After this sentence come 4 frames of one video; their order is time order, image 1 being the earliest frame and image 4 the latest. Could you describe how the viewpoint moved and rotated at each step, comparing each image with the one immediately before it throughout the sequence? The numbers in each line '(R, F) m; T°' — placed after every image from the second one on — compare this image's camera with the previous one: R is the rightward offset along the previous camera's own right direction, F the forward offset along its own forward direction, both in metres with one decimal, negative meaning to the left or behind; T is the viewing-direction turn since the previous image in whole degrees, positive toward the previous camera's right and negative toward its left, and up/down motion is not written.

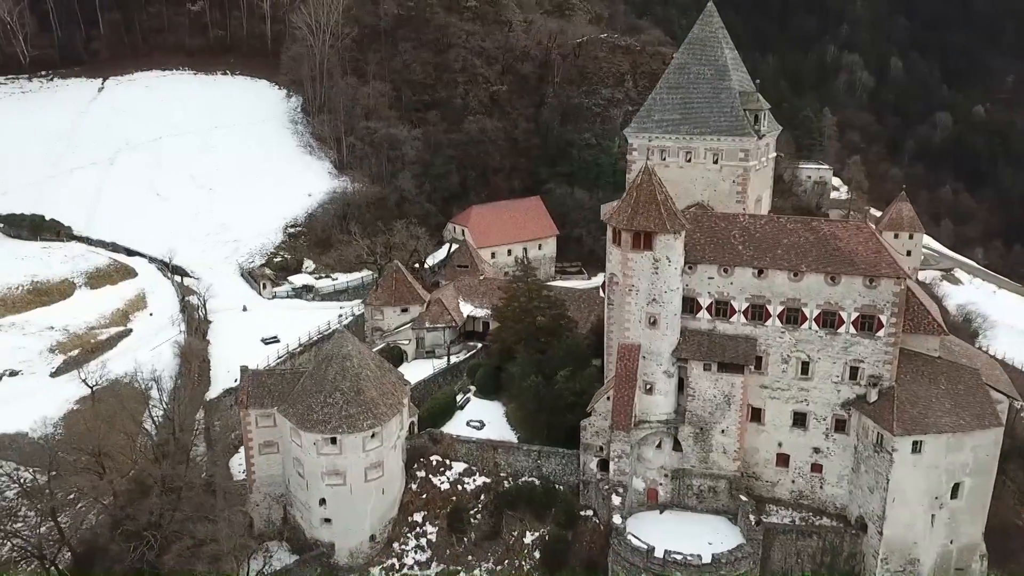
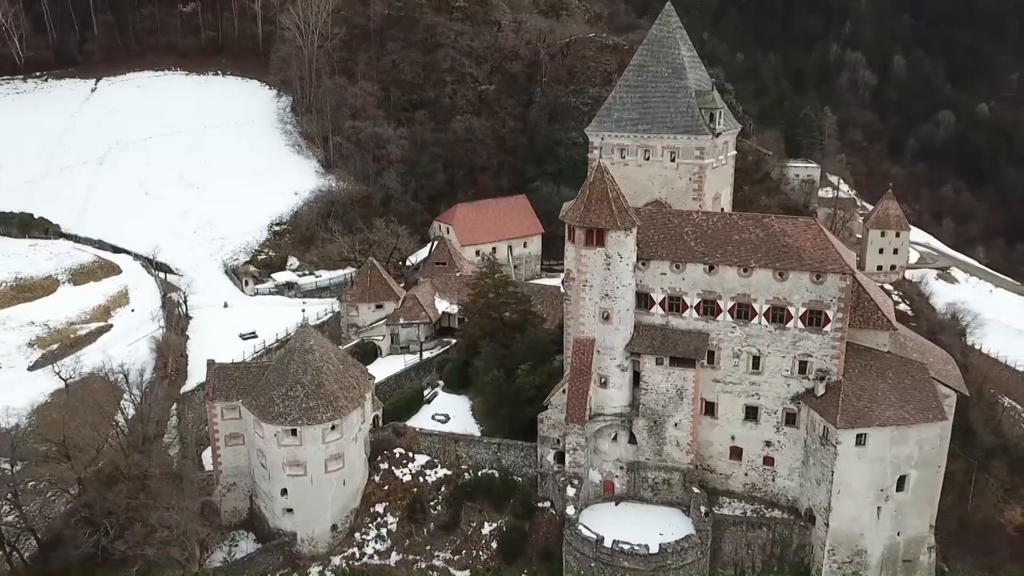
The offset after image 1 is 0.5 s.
(+2.1, -0.6) m; -1°
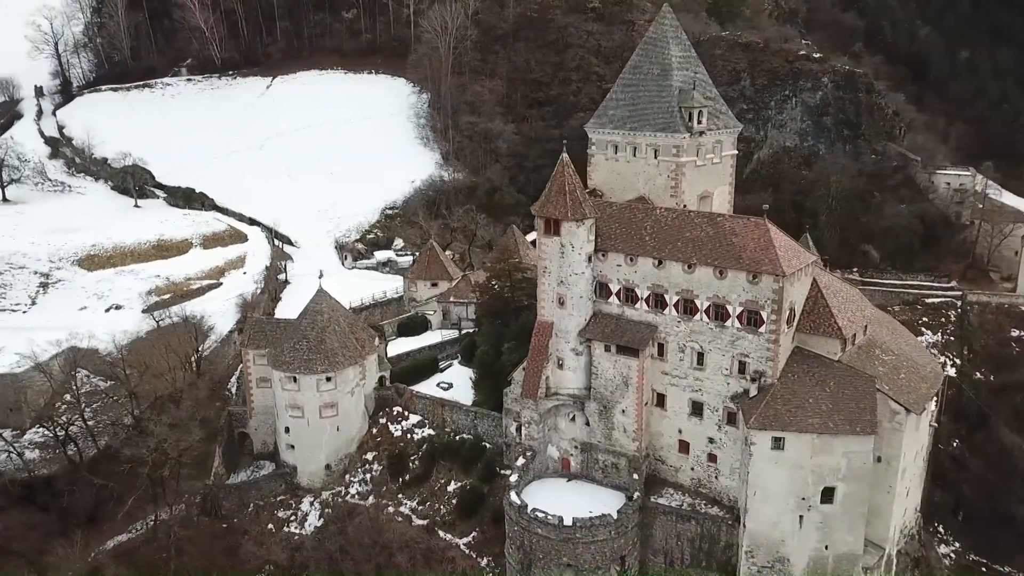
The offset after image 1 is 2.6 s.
(+10.7, -1.2) m; -16°
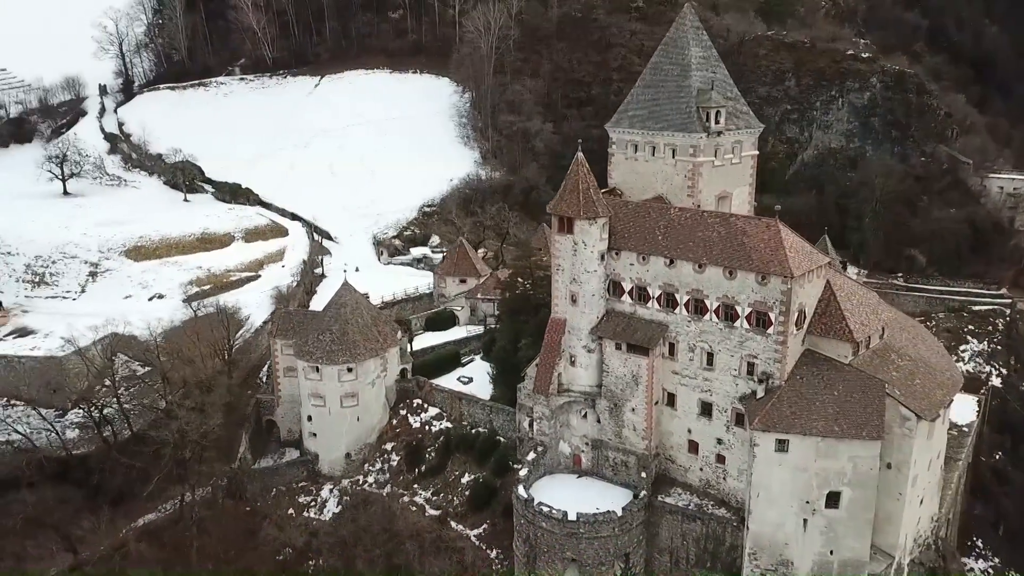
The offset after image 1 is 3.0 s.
(+1.8, -0.4) m; -4°
